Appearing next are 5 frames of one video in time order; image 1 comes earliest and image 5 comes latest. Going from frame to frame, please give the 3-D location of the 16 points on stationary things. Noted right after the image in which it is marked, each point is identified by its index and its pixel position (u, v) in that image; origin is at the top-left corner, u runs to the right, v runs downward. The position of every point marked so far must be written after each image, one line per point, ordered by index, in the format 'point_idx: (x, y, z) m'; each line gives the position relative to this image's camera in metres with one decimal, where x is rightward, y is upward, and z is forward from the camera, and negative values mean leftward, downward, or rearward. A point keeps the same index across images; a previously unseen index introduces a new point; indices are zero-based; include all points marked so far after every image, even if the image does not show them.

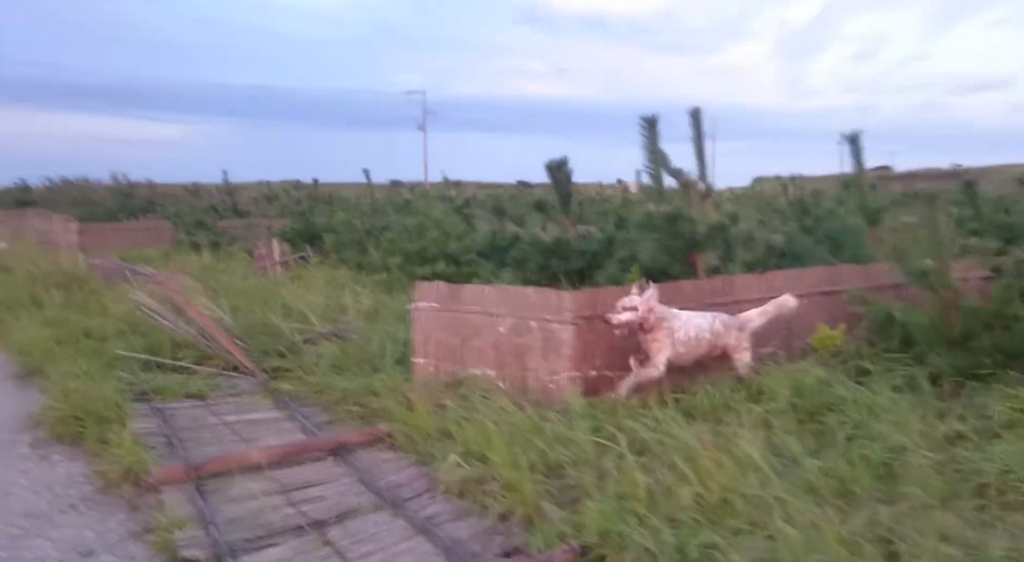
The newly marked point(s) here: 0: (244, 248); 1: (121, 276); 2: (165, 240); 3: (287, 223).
0: (-5.2, +0.6, +14.5) m
1: (-5.6, +0.1, +10.7) m
2: (-7.7, +0.9, +16.7) m
3: (-4.8, +1.2, +16.0) m
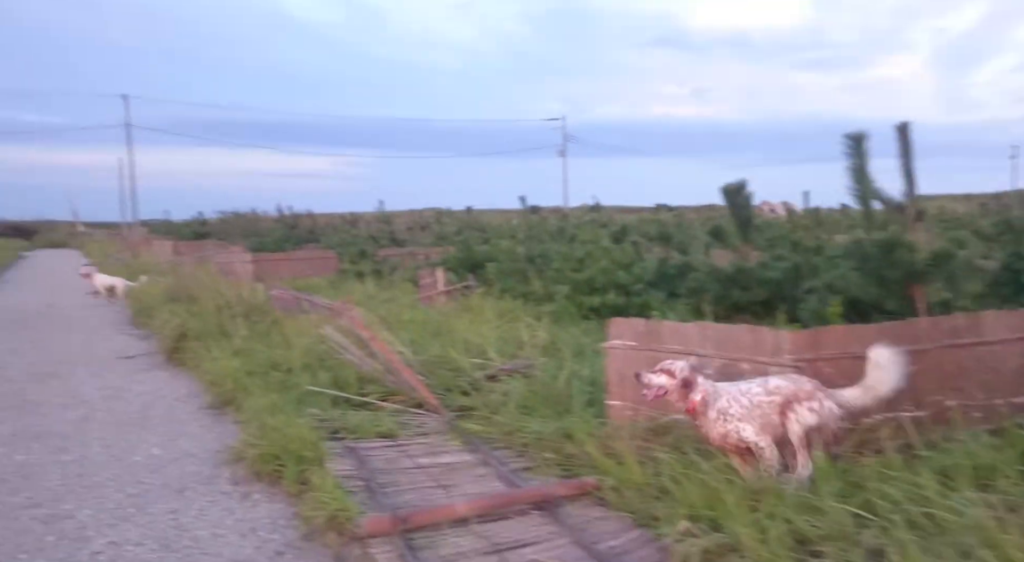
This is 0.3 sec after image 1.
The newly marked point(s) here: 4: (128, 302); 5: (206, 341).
0: (-2.0, +0.1, +14.6) m
1: (-3.1, -0.4, +10.9) m
2: (-4.2, +0.3, +17.2) m
3: (-1.4, +0.6, +16.0) m
4: (-7.2, -0.4, +14.1) m
5: (-3.8, -0.6, +9.2) m
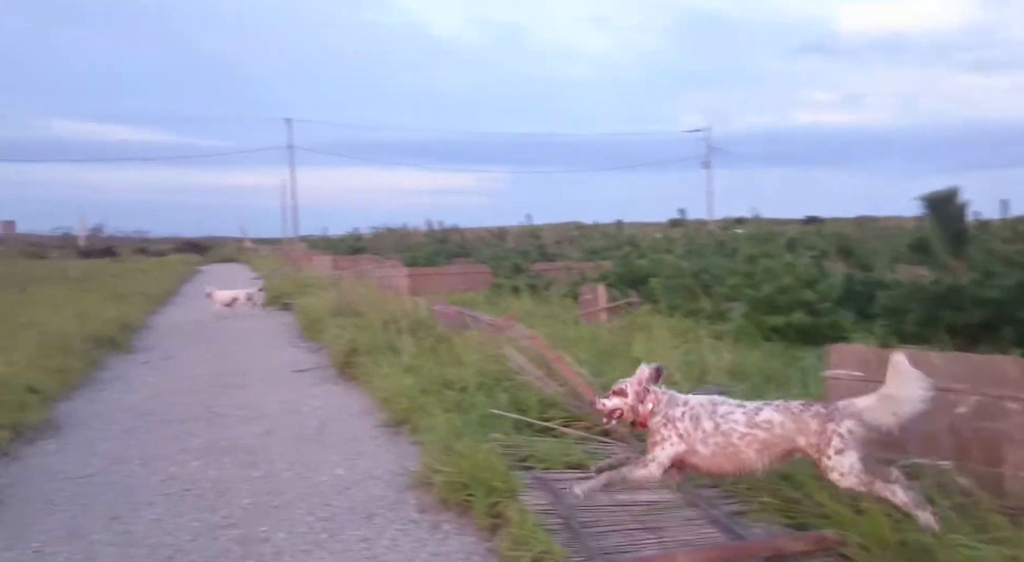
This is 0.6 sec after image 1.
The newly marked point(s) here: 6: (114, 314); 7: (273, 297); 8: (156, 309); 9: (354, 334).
0: (+1.0, -0.2, +14.2) m
1: (-0.7, -0.6, +10.7) m
2: (-0.7, -0.1, +17.1) m
3: (+1.9, +0.3, +15.5) m
4: (-4.2, -0.7, +14.5) m
5: (-1.7, -0.8, +9.1) m
6: (-7.2, -0.6, +13.5) m
7: (-5.9, -0.4, +18.7) m
8: (-8.3, -0.7, +17.5) m
9: (-2.1, -0.7, +10.0) m
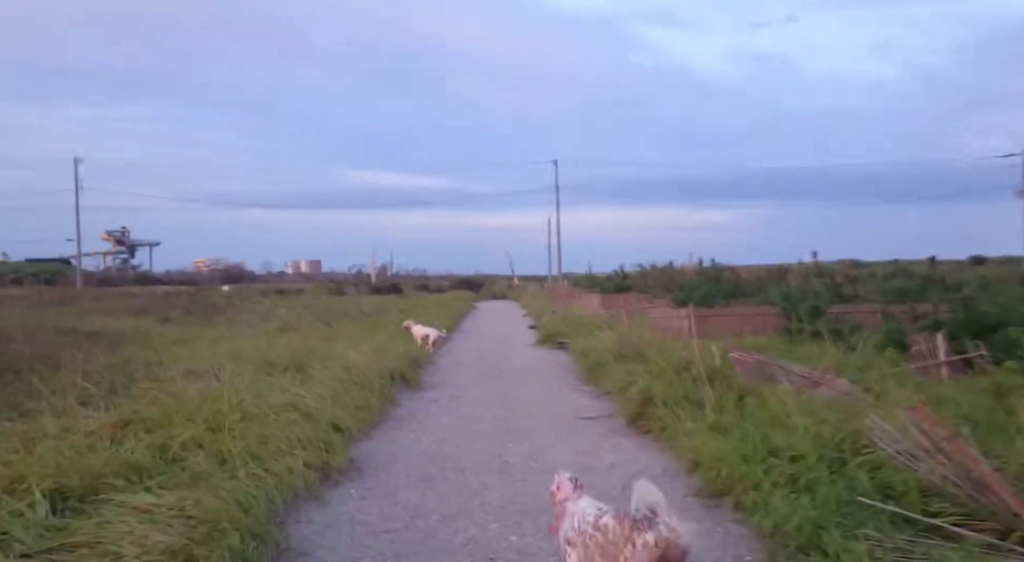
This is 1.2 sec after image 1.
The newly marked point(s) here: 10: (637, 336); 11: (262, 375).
0: (+5.9, -1.0, +12.0) m
1: (+3.1, -1.1, +9.3) m
2: (+5.3, -1.0, +15.3) m
3: (+7.2, -0.5, +13.0) m
4: (+1.2, -1.4, +14.0) m
5: (+1.7, -1.3, +8.1) m
6: (-2.0, -1.3, +14.0) m
7: (+0.9, -1.4, +18.5) m
8: (-1.8, -1.5, +18.2) m
9: (+1.6, -1.2, +9.0) m
10: (+2.2, -1.0, +13.2) m
11: (-3.8, -1.4, +11.3) m
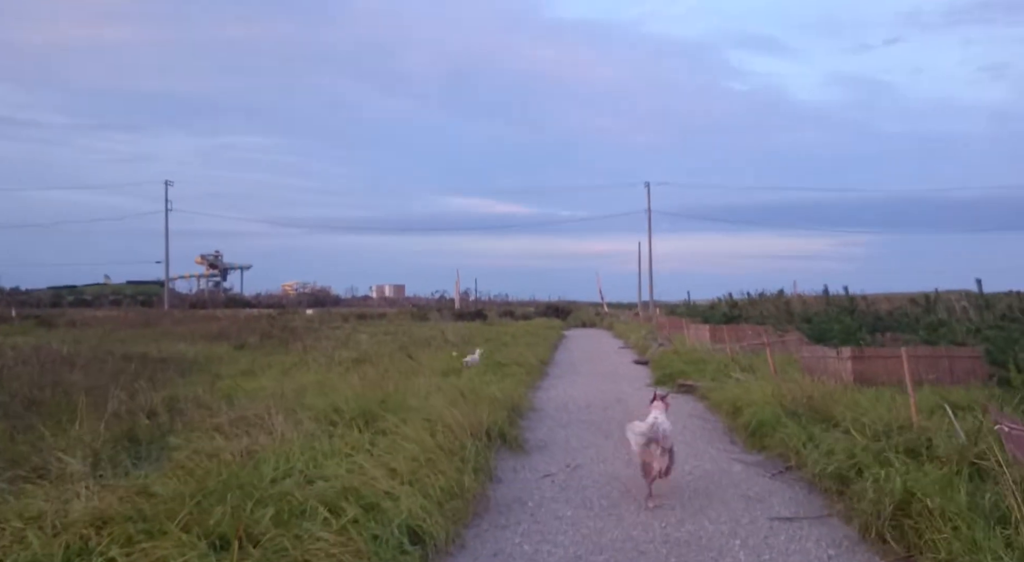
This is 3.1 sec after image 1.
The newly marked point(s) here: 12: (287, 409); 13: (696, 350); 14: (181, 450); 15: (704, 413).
0: (+7.5, -1.4, +8.6) m
1: (+4.4, -1.4, +6.2) m
2: (+7.2, -1.5, +12.0) m
3: (+8.8, -1.0, +9.4) m
4: (+2.9, -1.9, +11.1) m
5: (+2.9, -1.5, +5.1) m
6: (-0.2, -1.7, +11.4) m
7: (+3.1, -2.0, +15.6) m
8: (+0.5, -2.1, +15.5) m
9: (+2.9, -1.5, +6.1) m
10: (+3.9, -1.4, +10.1) m
11: (-2.2, -1.7, +8.9) m
12: (-3.2, -1.8, +10.6) m
13: (+4.7, -1.7, +19.1) m
14: (-3.9, -1.8, +8.7) m
15: (+2.8, -2.0, +11.2) m
